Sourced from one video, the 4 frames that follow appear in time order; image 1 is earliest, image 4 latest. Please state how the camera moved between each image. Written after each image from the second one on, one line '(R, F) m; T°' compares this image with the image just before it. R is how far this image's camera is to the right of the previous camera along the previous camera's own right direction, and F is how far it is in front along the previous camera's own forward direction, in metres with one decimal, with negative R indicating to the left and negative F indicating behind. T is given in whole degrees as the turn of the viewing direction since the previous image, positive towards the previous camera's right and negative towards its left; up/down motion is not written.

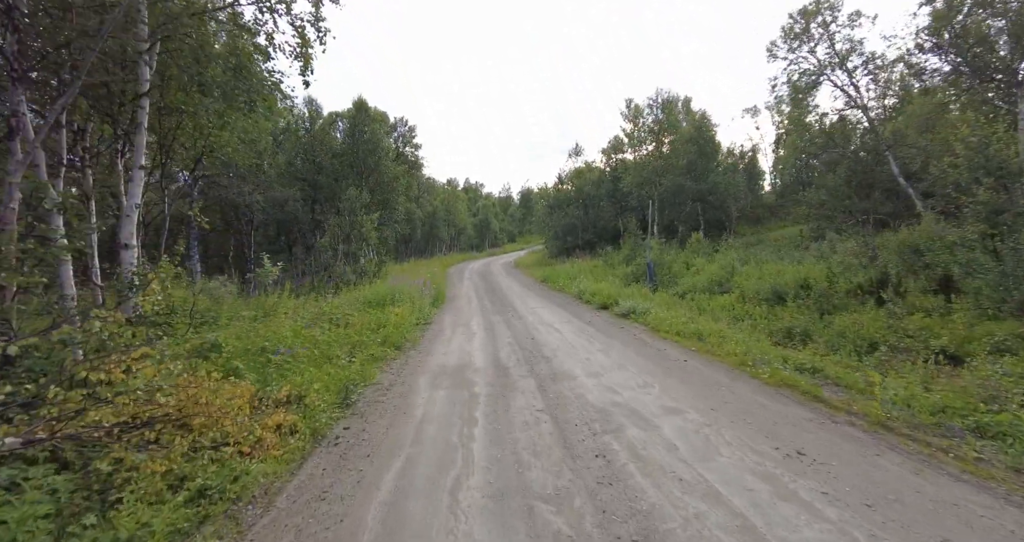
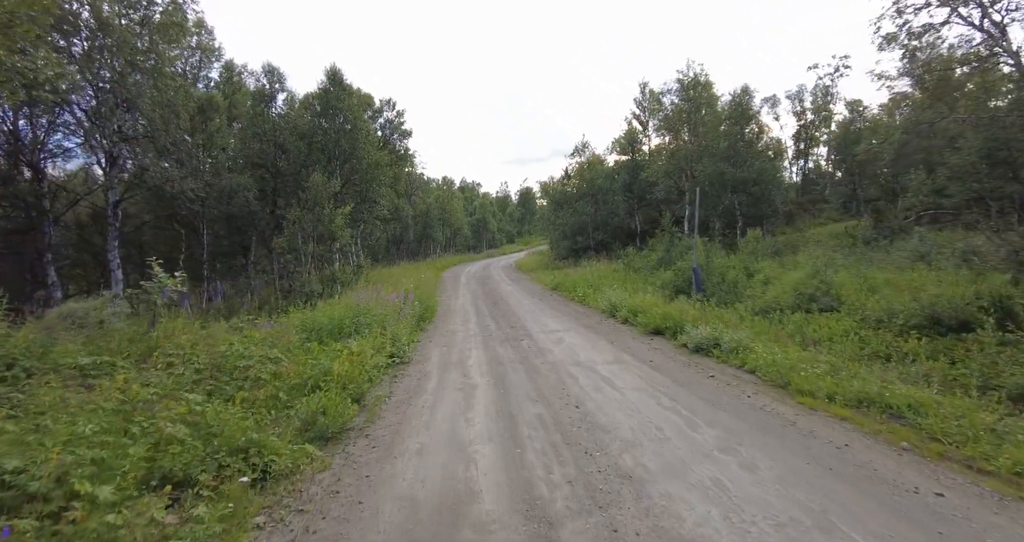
(-0.4, +4.2) m; 0°
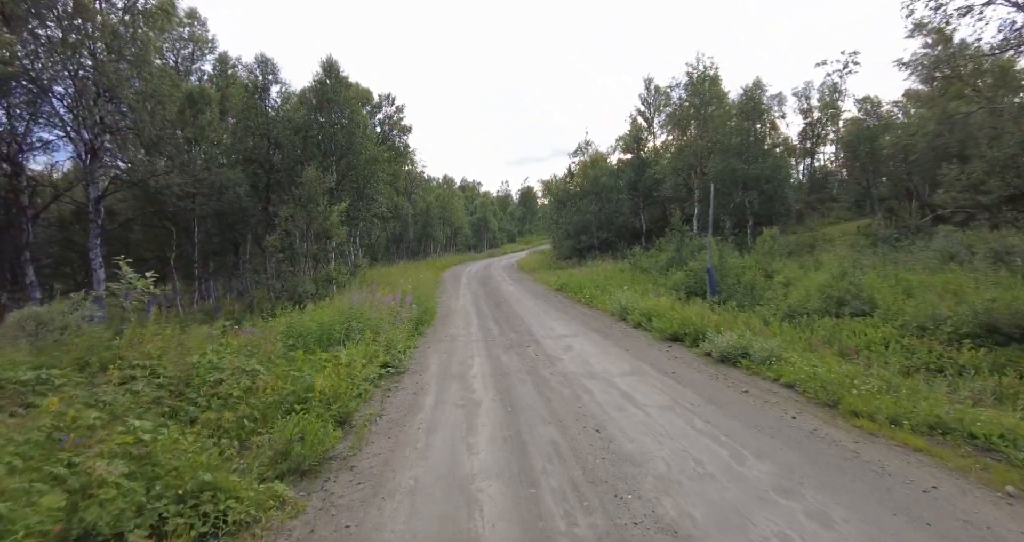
(-0.1, +0.8) m; 0°
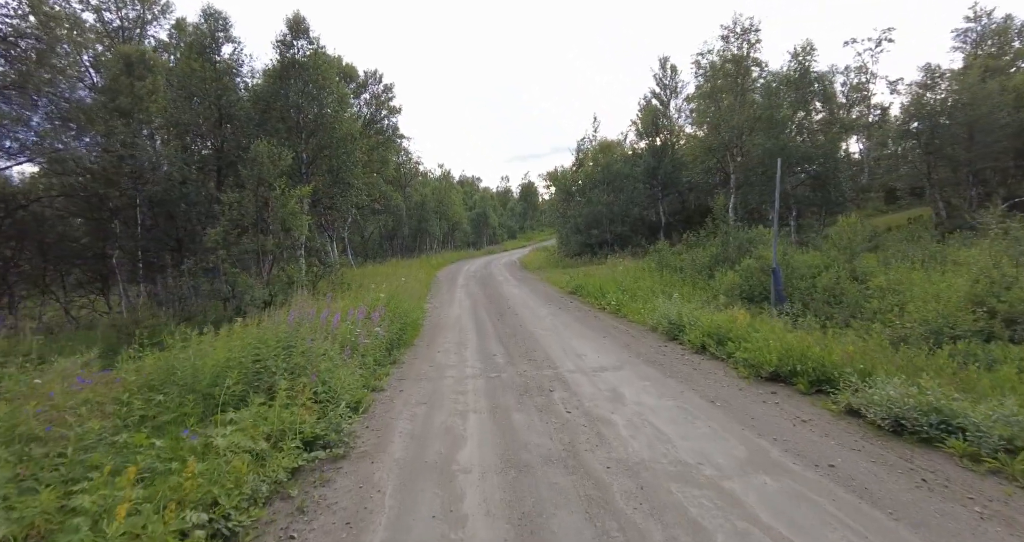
(-0.2, +3.4) m; 0°
